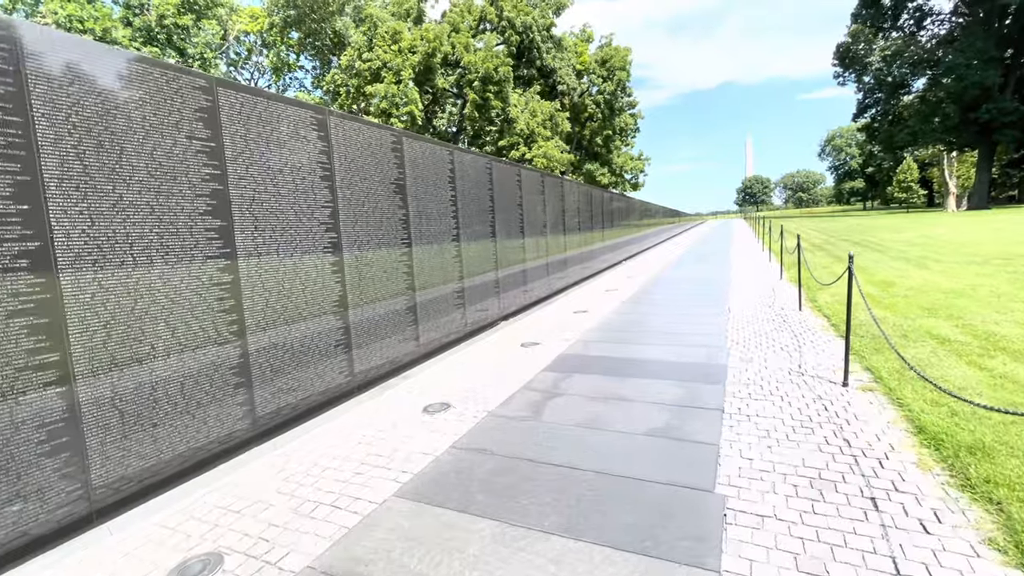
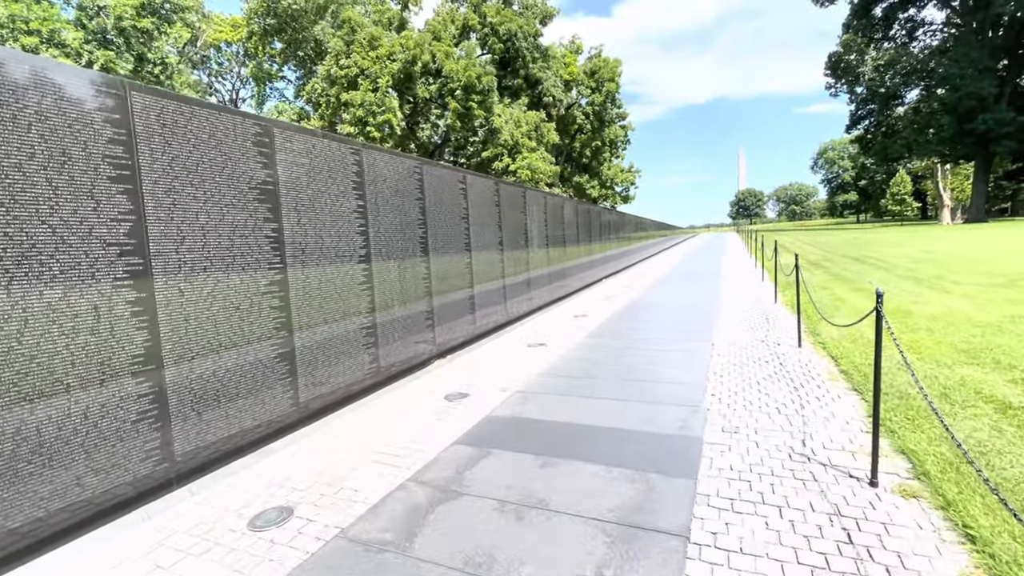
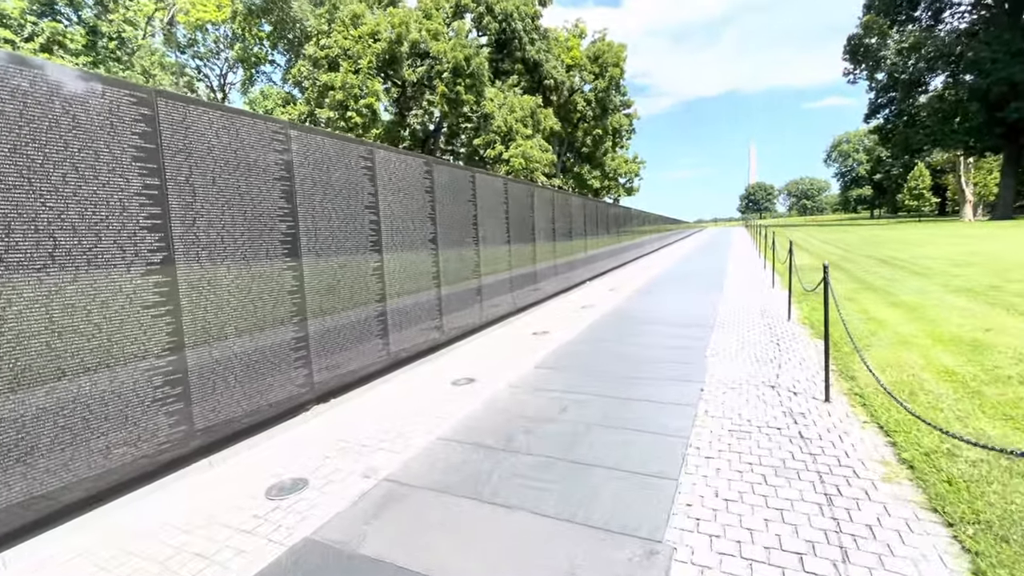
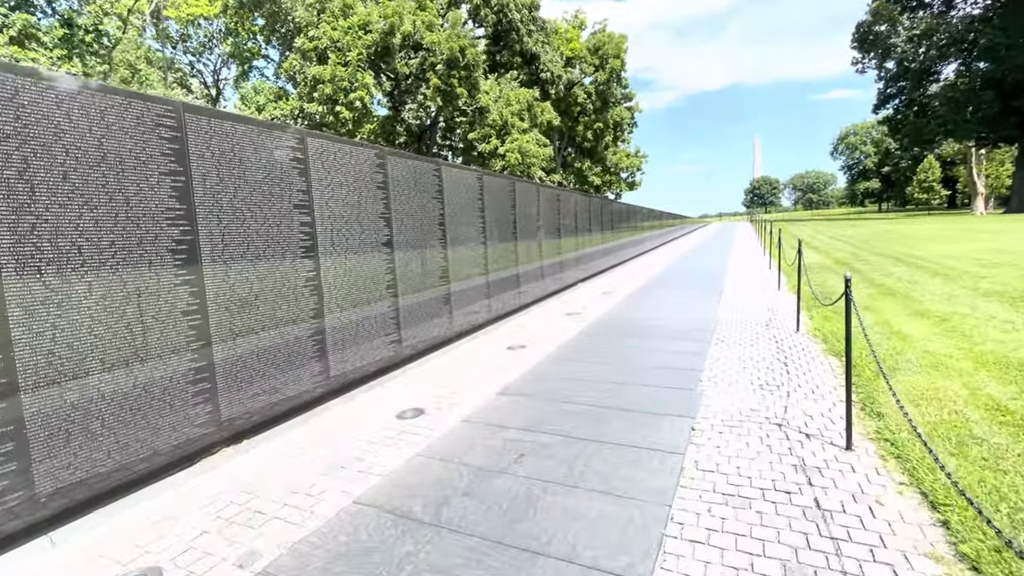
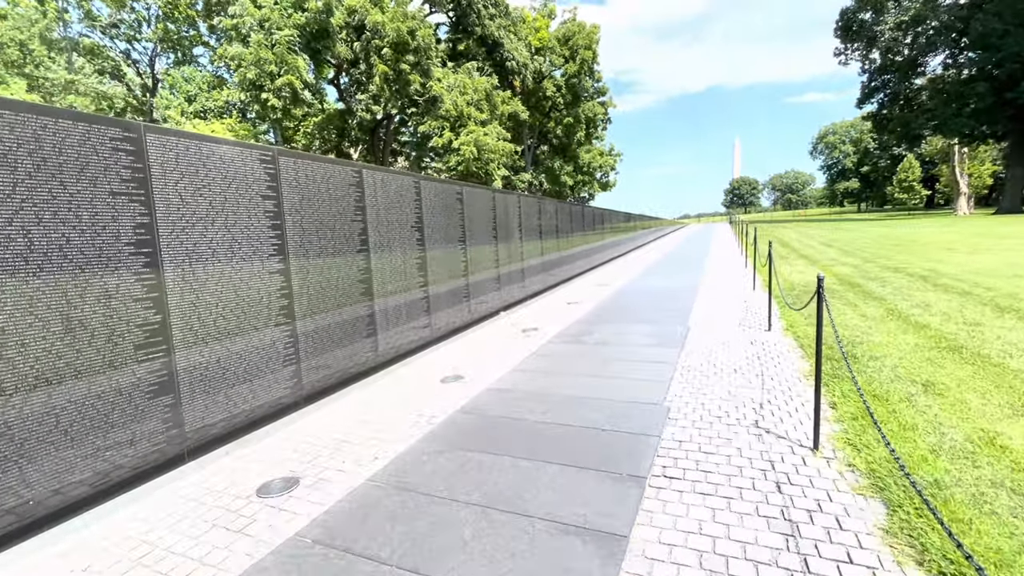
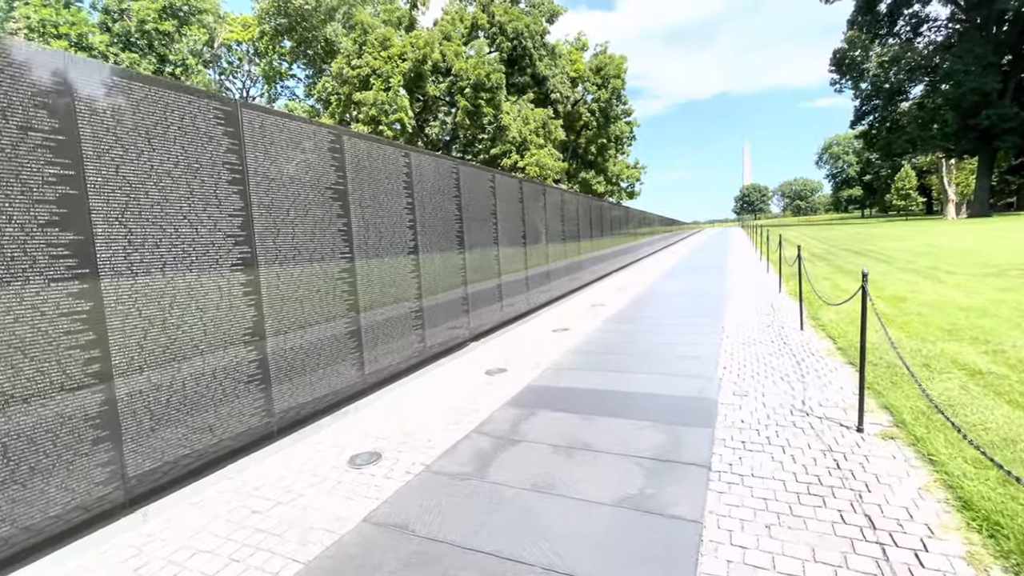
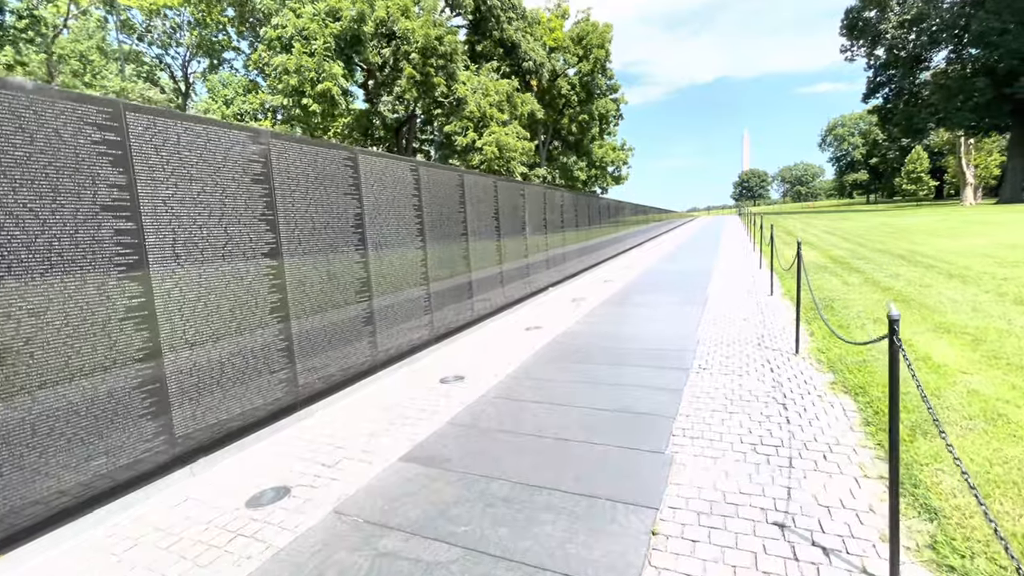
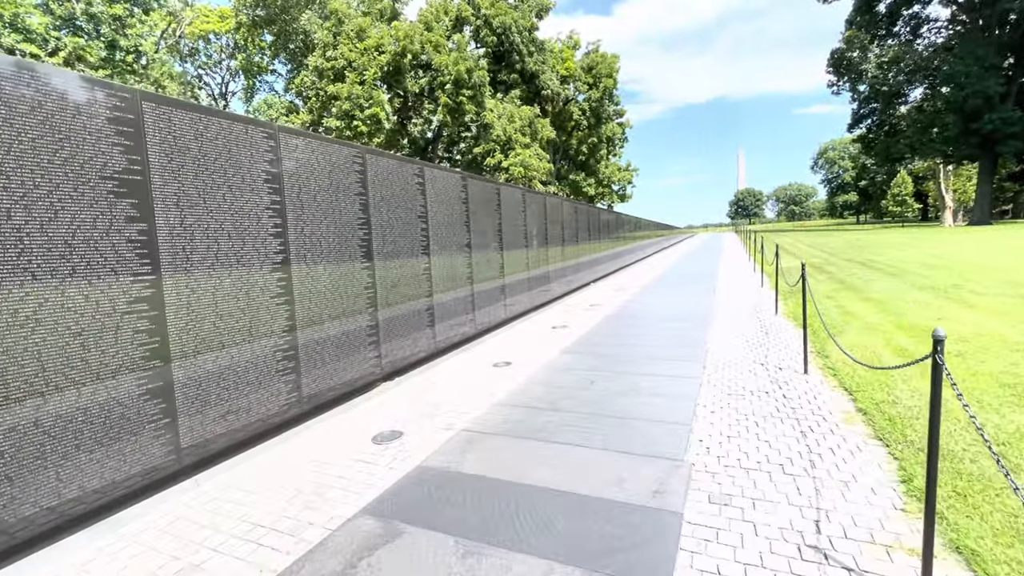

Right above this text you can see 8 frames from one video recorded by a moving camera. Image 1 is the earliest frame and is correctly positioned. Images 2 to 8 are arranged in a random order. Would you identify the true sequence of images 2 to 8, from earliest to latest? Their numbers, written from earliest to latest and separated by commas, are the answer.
6, 2, 8, 3, 4, 7, 5
